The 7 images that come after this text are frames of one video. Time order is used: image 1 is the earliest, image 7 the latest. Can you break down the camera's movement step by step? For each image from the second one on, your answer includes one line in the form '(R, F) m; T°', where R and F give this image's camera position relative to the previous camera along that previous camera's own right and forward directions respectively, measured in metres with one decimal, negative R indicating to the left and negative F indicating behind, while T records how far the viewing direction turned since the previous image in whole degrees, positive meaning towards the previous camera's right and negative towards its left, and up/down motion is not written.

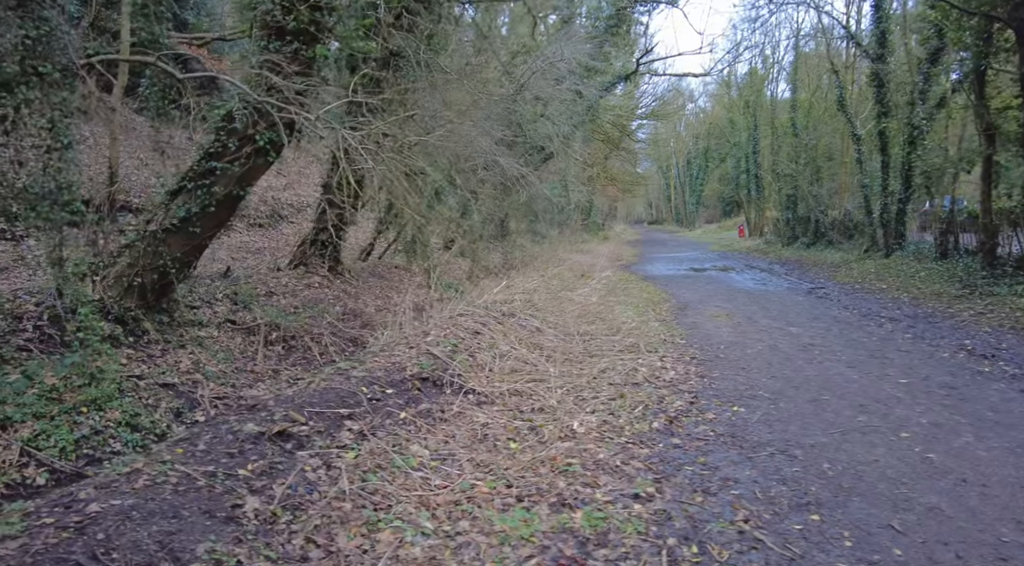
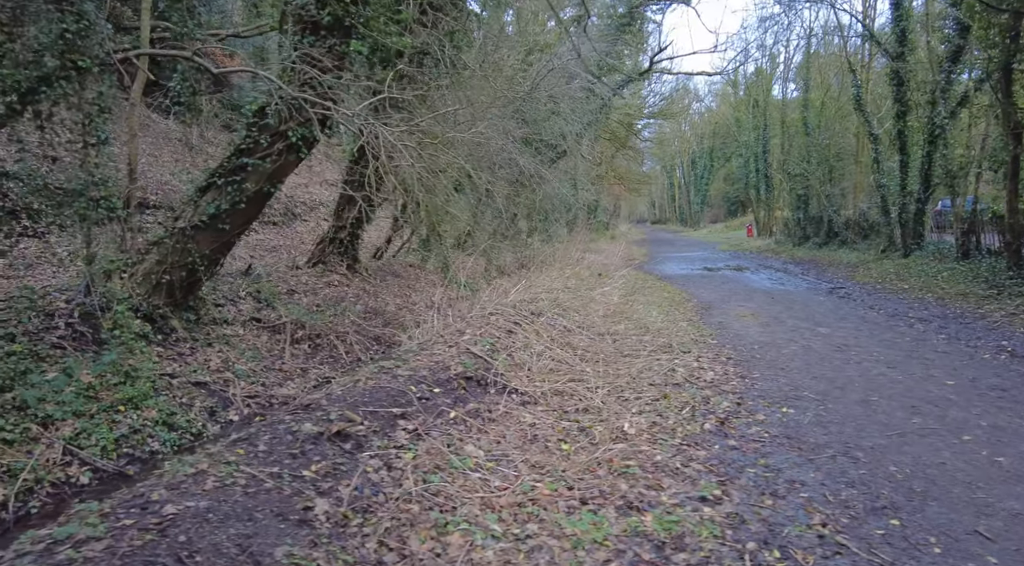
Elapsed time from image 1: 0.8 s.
(-0.4, +0.1) m; 0°
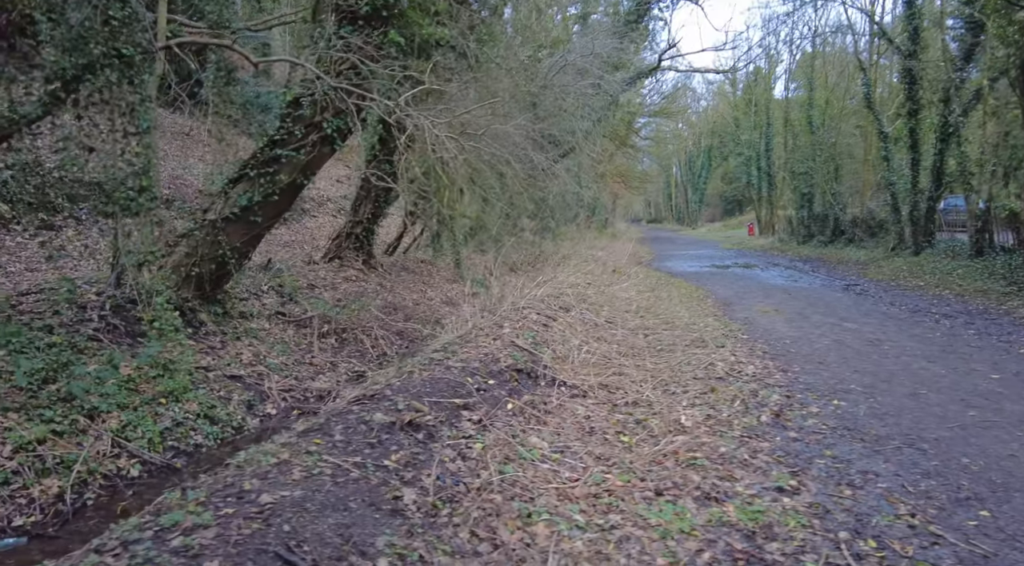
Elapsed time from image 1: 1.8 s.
(-0.5, 0.0) m; +1°
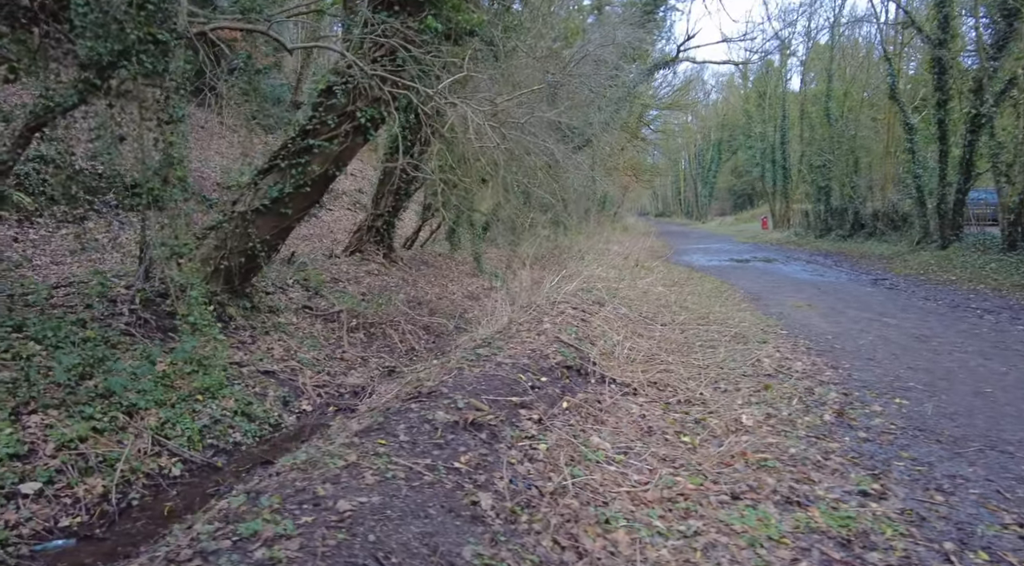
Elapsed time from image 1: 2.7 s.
(-0.4, +0.2) m; 0°
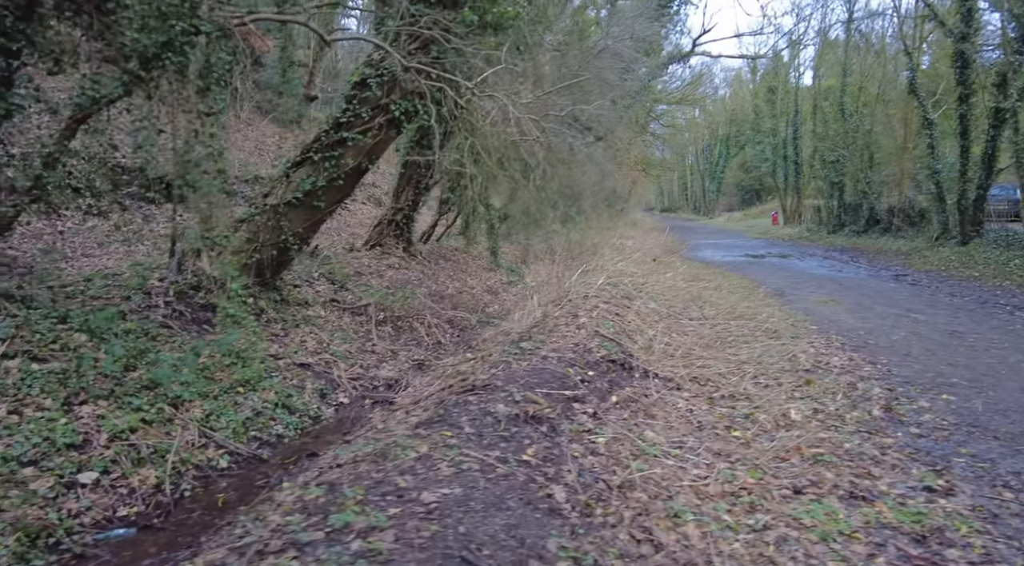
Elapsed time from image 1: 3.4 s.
(-0.4, 0.0) m; 0°
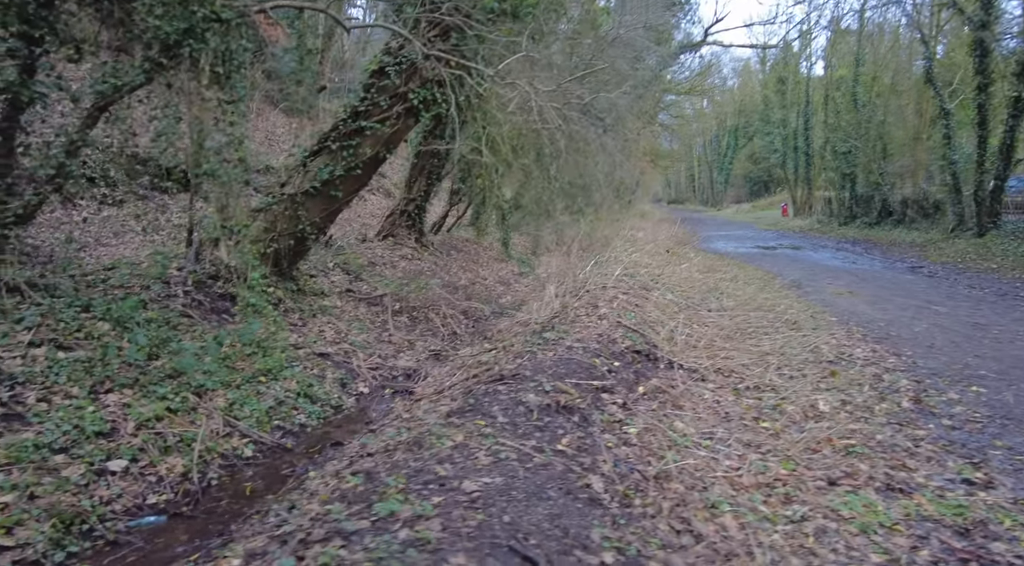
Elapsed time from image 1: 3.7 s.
(-0.2, 0.0) m; 0°
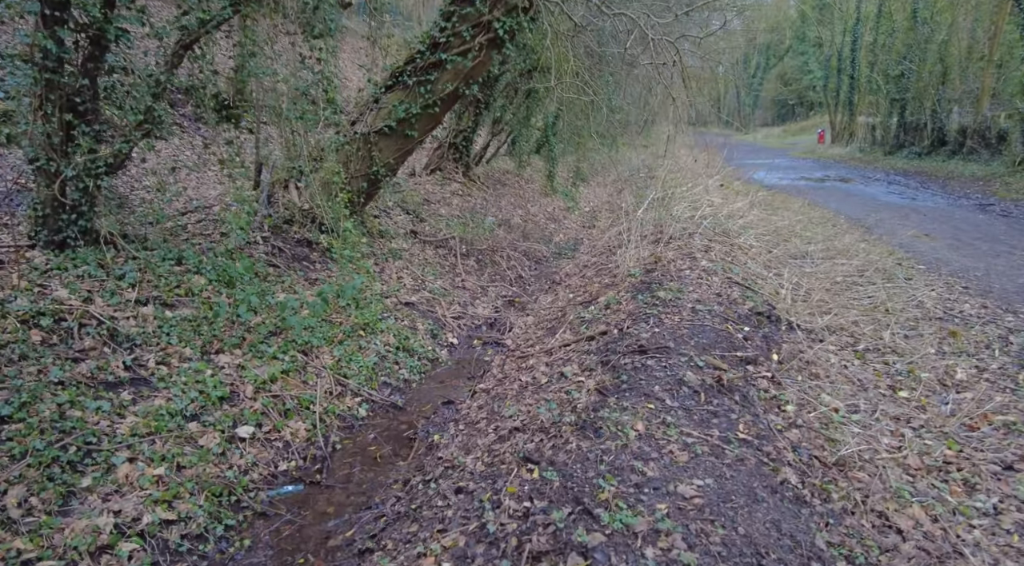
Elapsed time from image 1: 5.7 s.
(-0.9, +0.3) m; -1°
